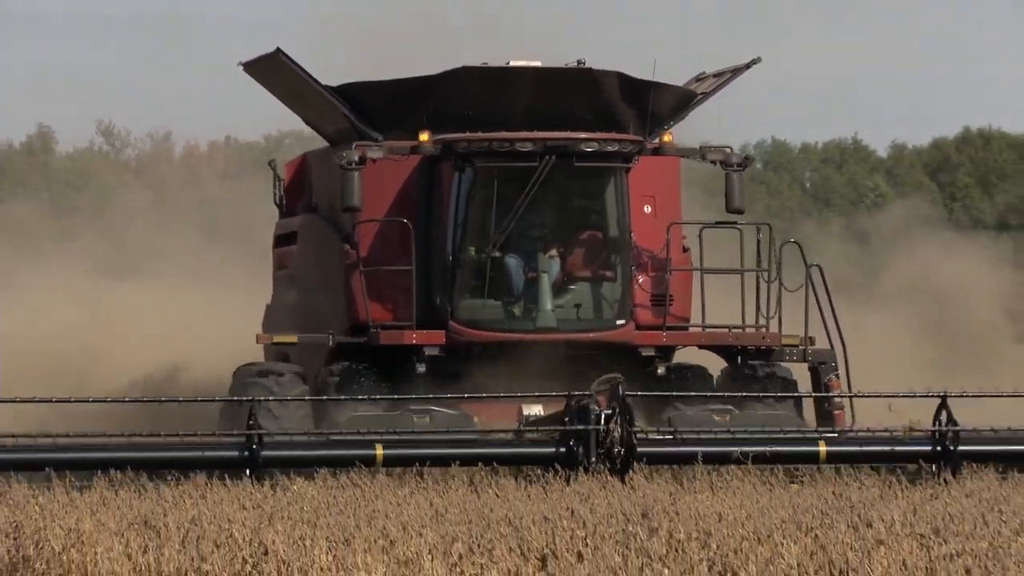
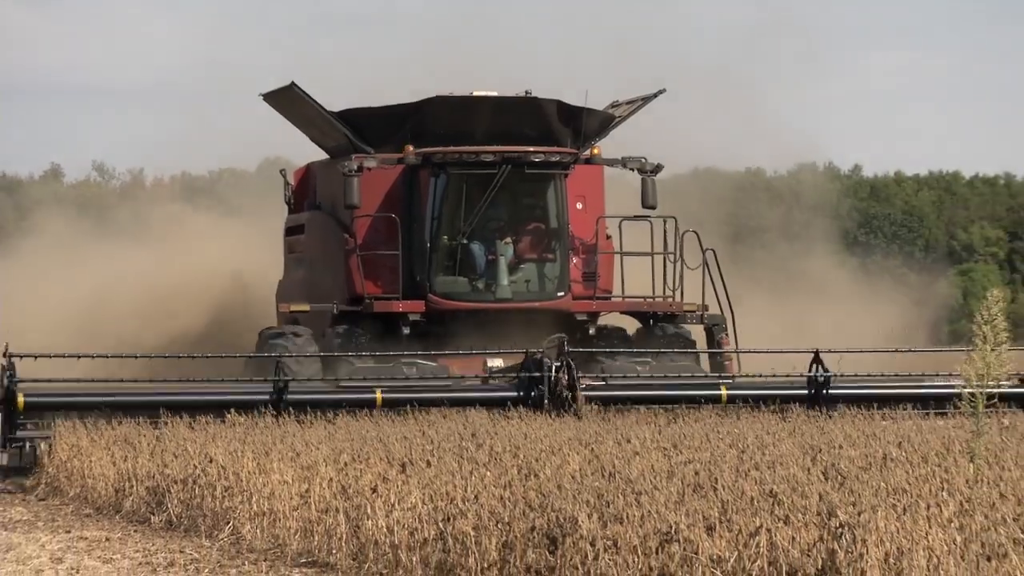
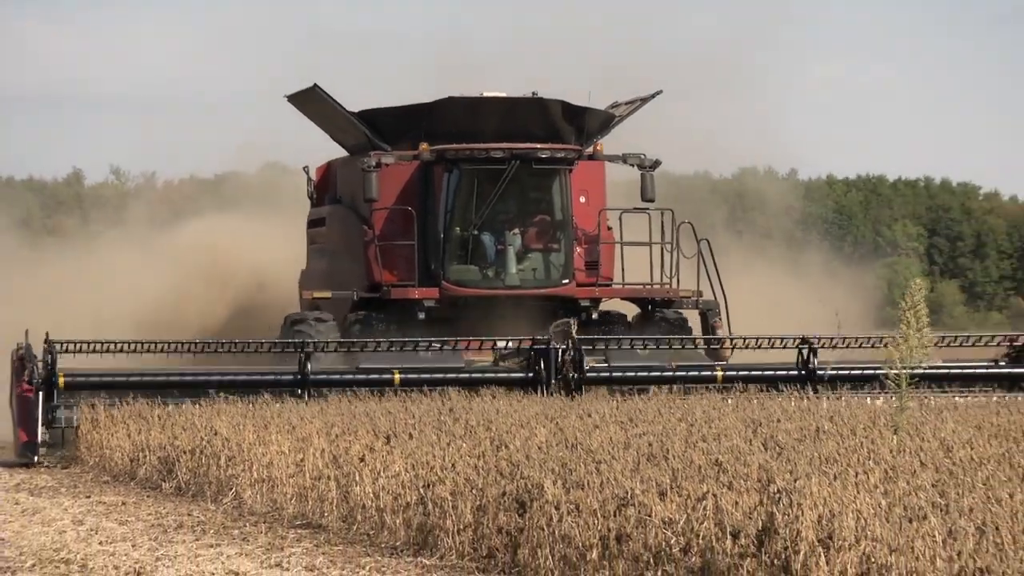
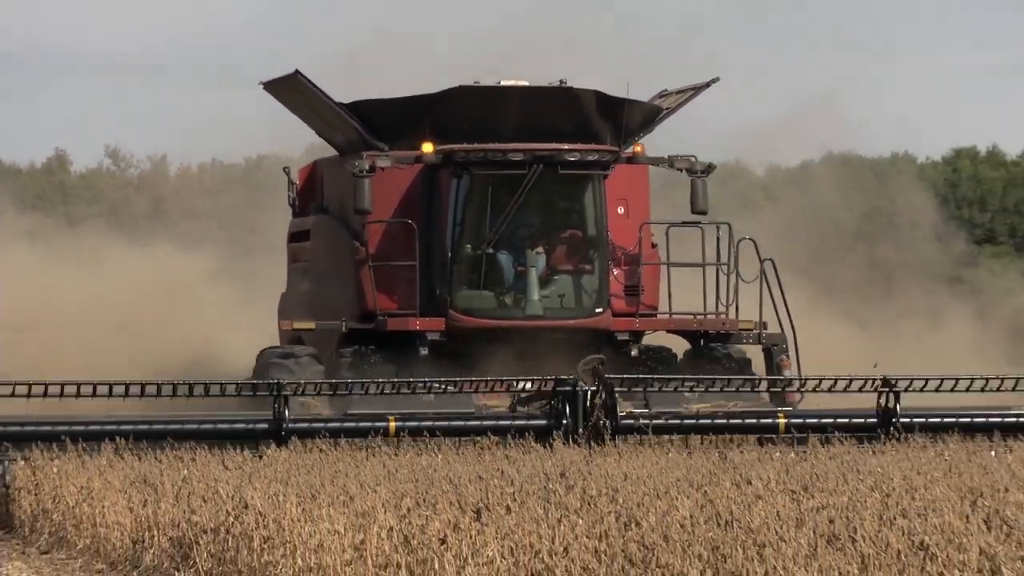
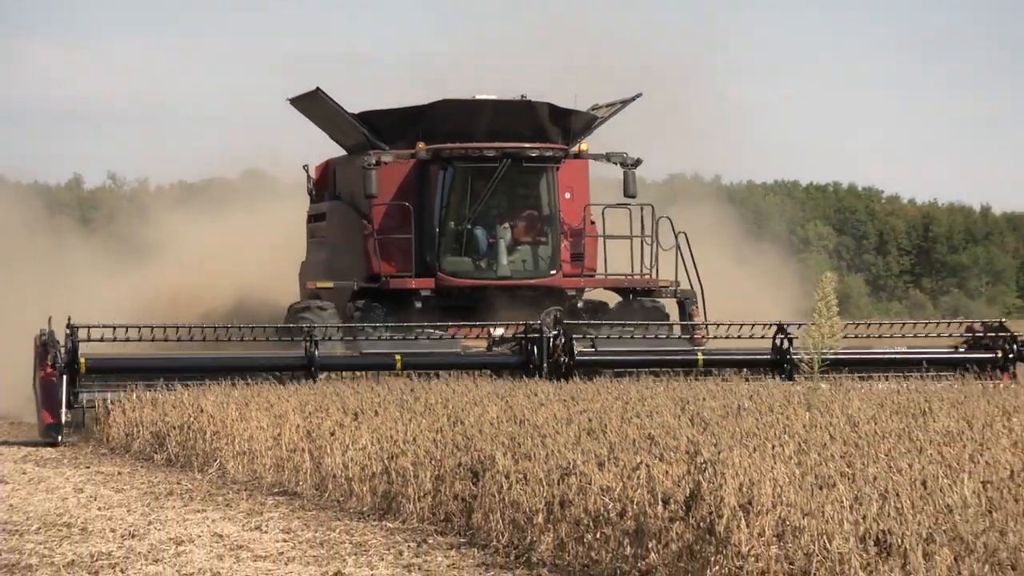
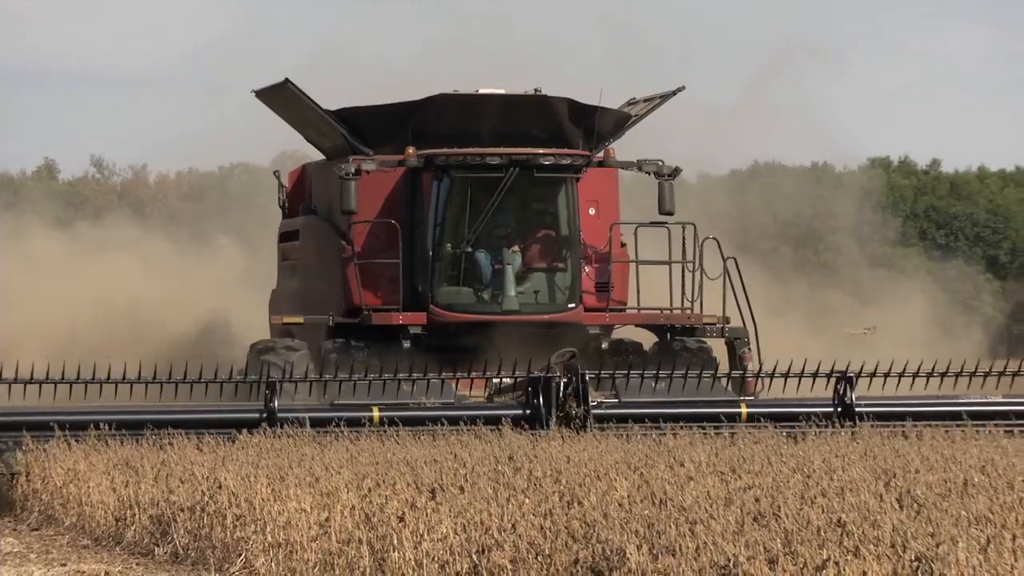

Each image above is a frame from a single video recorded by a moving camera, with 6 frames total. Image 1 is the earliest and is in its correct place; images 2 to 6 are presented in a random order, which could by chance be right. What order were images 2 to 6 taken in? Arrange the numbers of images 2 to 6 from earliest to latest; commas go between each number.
4, 6, 2, 3, 5
